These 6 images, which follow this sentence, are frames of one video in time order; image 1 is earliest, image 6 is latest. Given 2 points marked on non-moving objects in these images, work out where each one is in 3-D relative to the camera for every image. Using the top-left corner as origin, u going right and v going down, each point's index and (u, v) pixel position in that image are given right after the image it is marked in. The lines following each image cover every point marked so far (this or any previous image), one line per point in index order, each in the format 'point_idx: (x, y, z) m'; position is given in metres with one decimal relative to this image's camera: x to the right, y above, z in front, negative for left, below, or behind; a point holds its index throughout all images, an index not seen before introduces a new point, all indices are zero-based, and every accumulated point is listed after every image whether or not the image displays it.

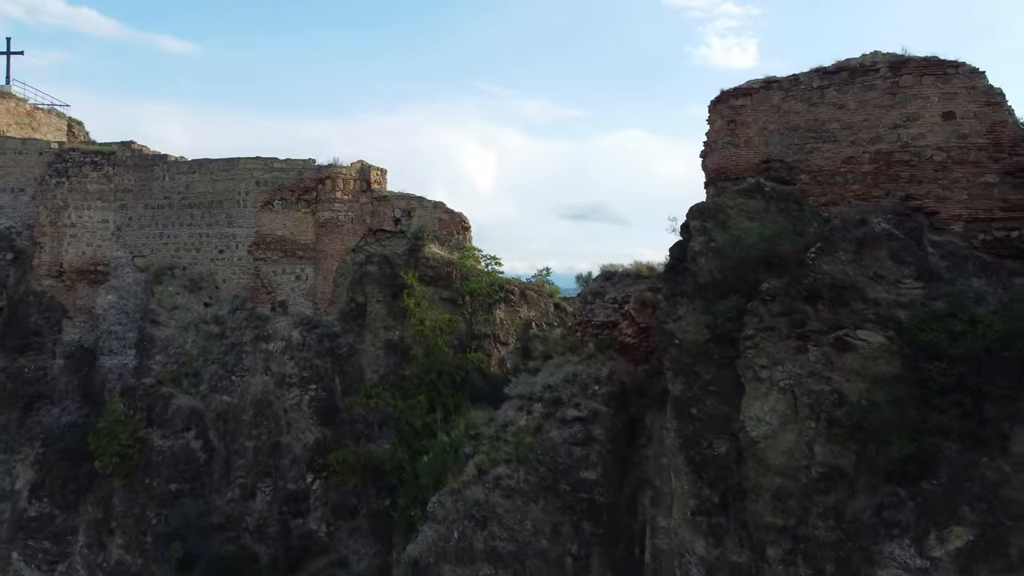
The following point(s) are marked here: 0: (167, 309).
0: (-5.5, -0.3, +12.8) m
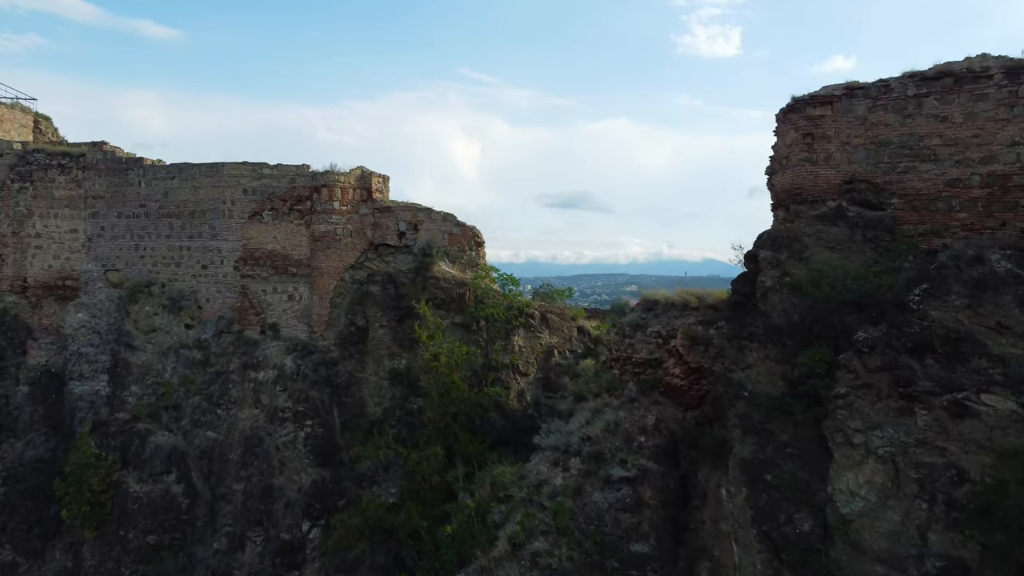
0: (-5.3, -0.6, +11.4) m
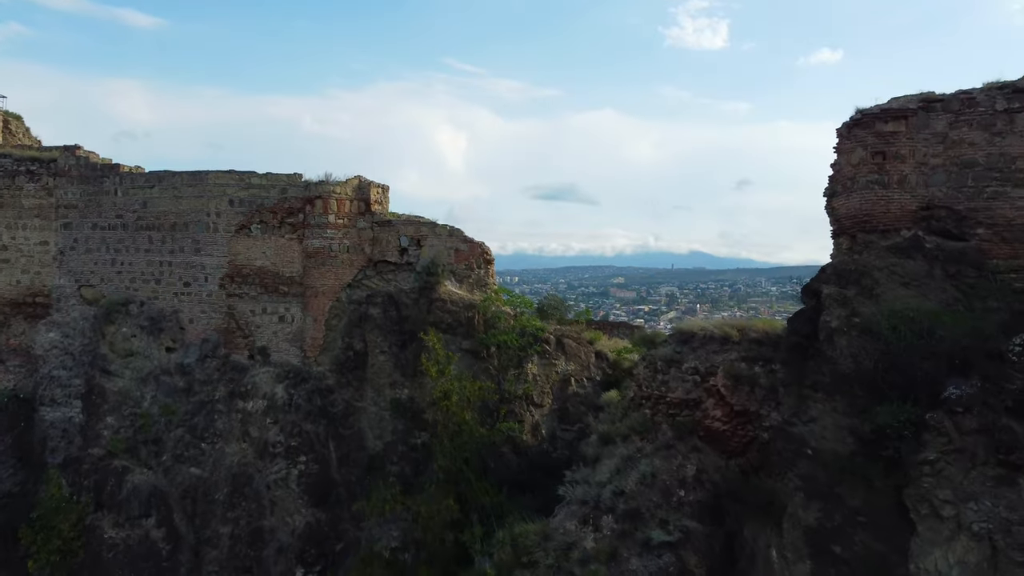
0: (-5.1, -0.9, +10.5) m
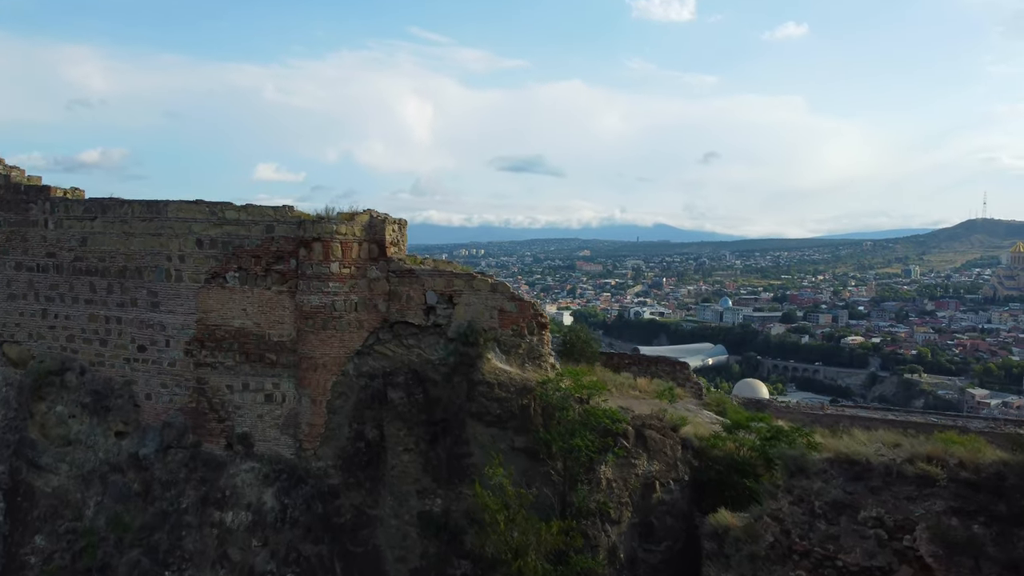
0: (-4.6, -1.5, +8.0) m
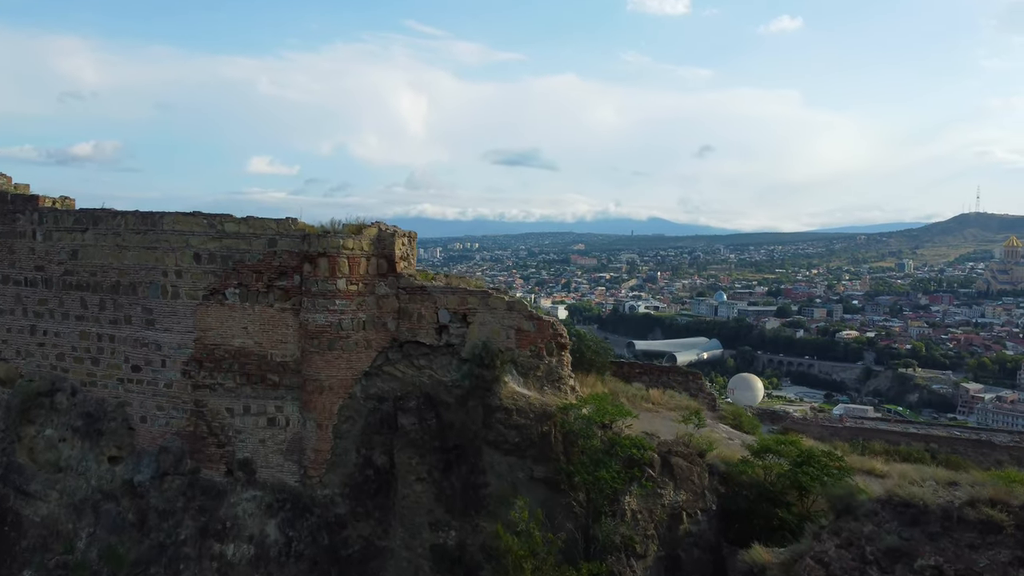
0: (-4.4, -1.7, +7.6) m
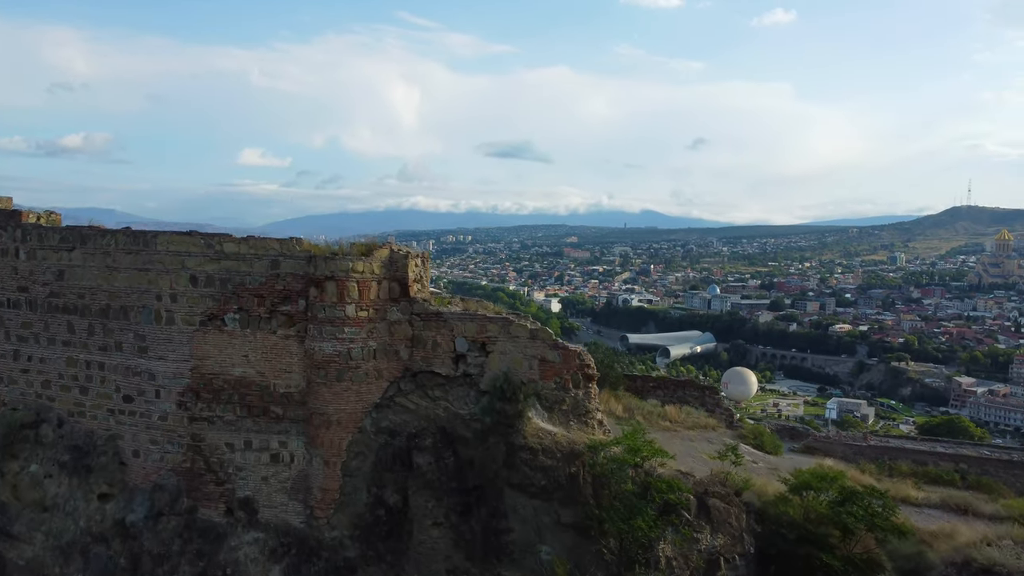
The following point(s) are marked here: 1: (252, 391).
0: (-4.2, -1.9, +7.0) m
1: (-2.2, -0.9, +6.7) m
